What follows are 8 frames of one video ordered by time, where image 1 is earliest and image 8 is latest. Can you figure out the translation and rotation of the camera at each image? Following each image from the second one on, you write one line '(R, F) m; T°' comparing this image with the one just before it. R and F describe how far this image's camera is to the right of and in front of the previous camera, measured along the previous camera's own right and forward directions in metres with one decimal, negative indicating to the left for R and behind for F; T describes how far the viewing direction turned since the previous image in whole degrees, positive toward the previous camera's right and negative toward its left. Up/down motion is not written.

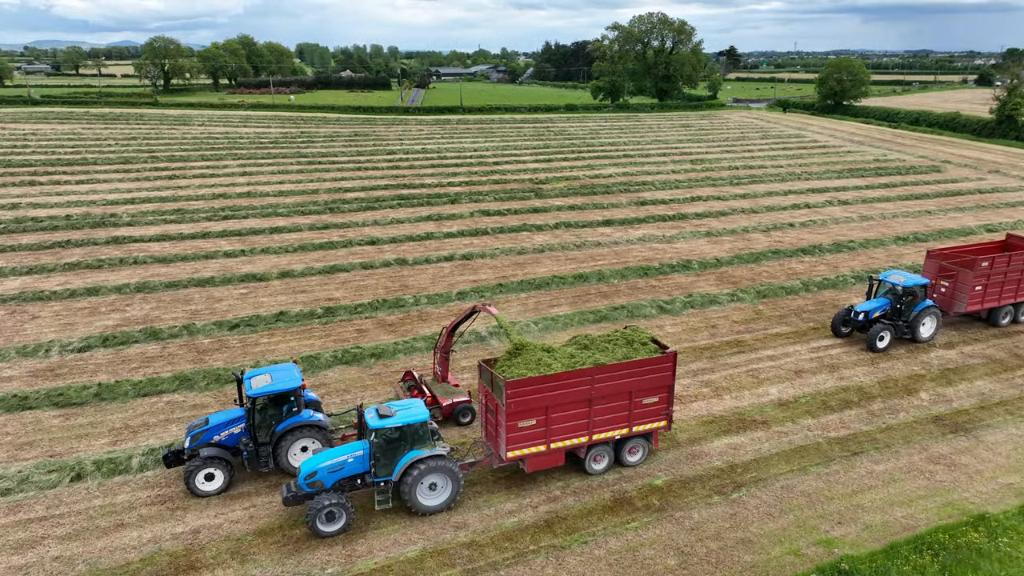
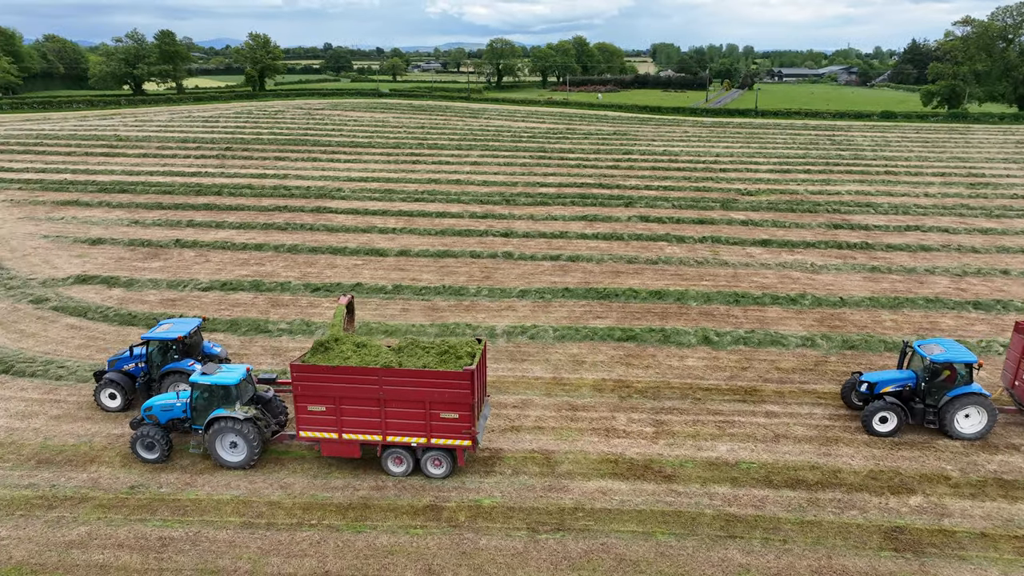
(+6.5, +1.5) m; -26°
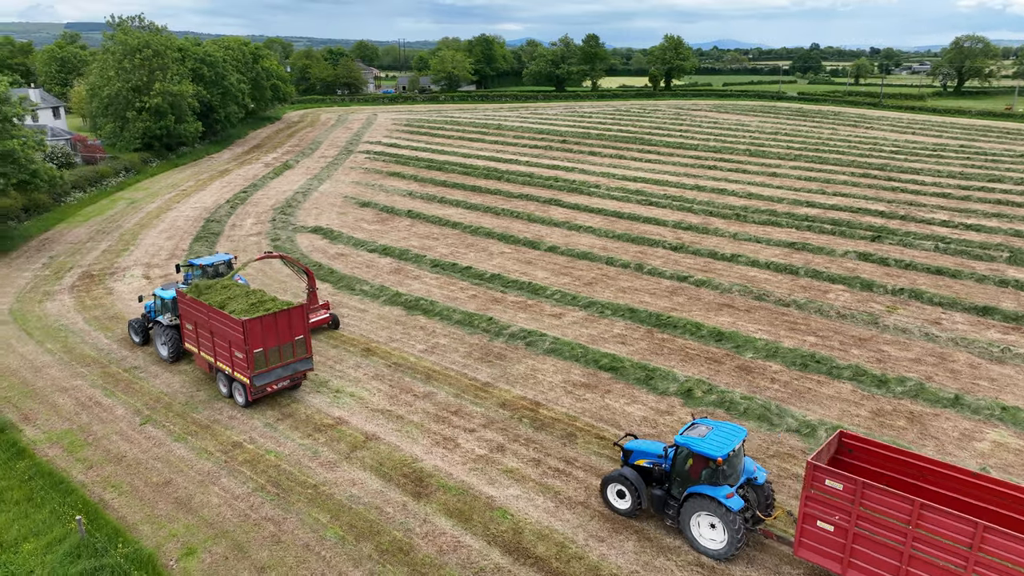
(+8.8, +2.8) m; -34°
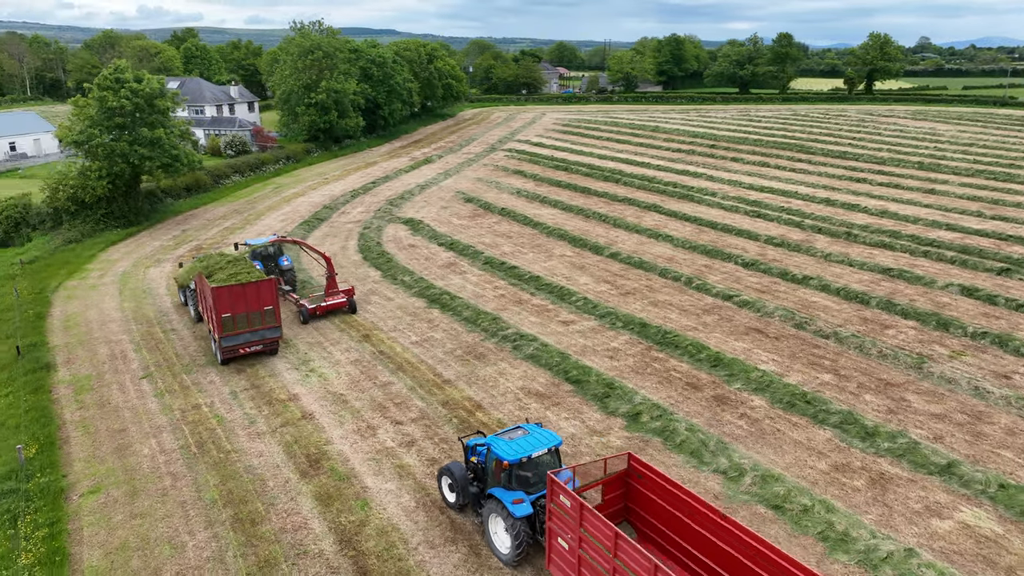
(+4.4, +0.7) m; -16°
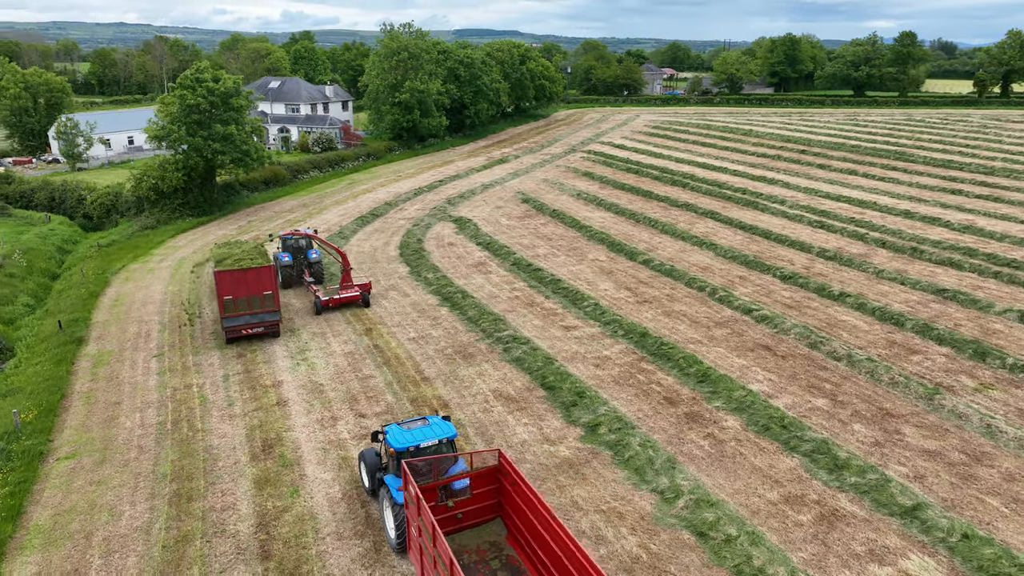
(+2.5, +0.3) m; -9°
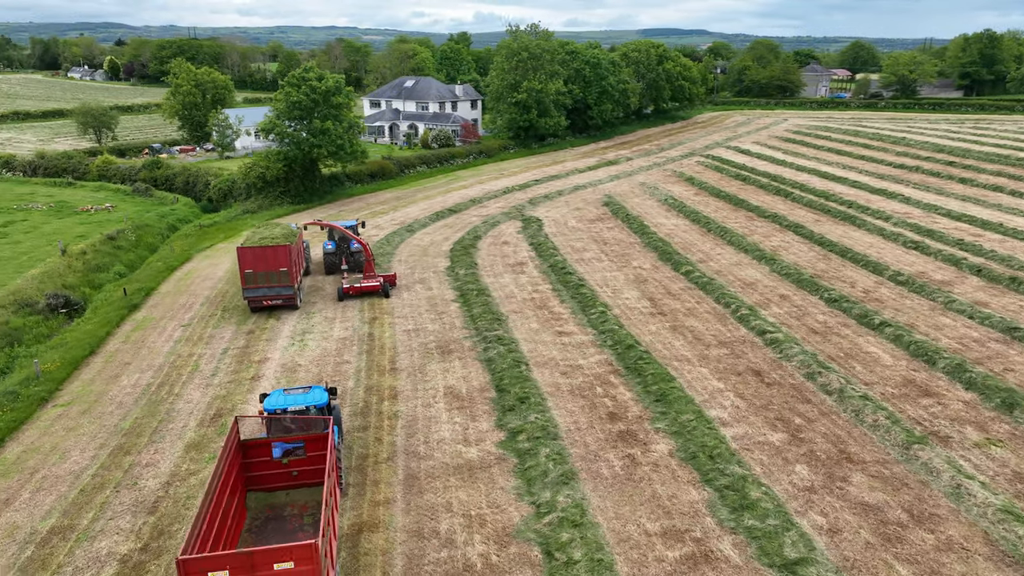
(+3.9, +0.4) m; -13°
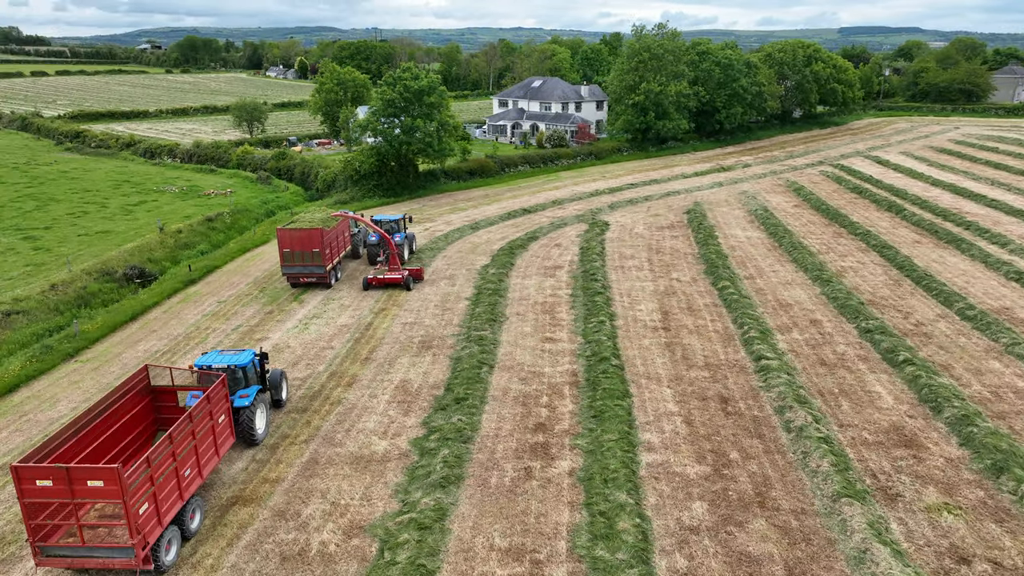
(+4.0, +0.5) m; -13°
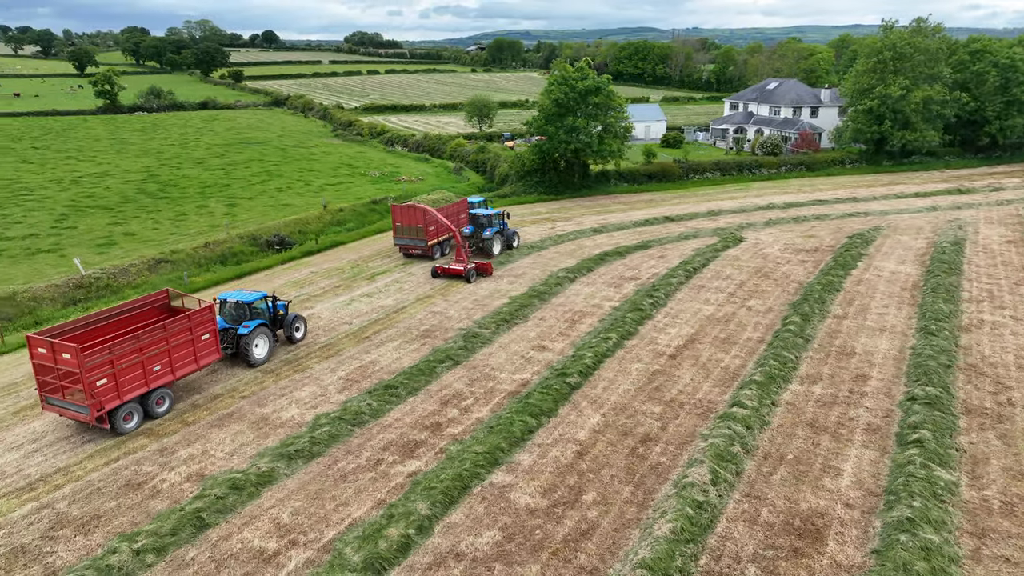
(+6.2, +1.4) m; -22°
